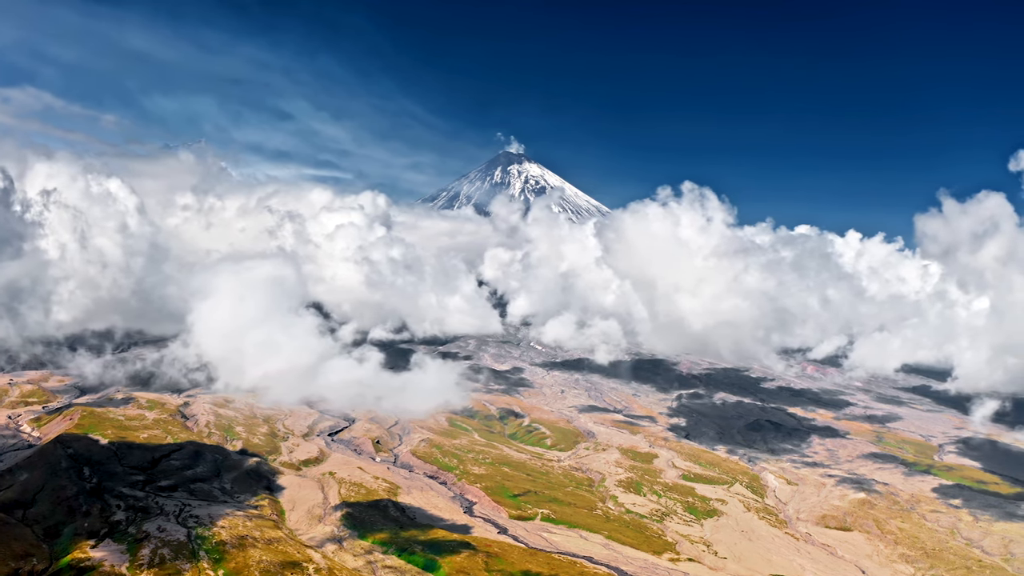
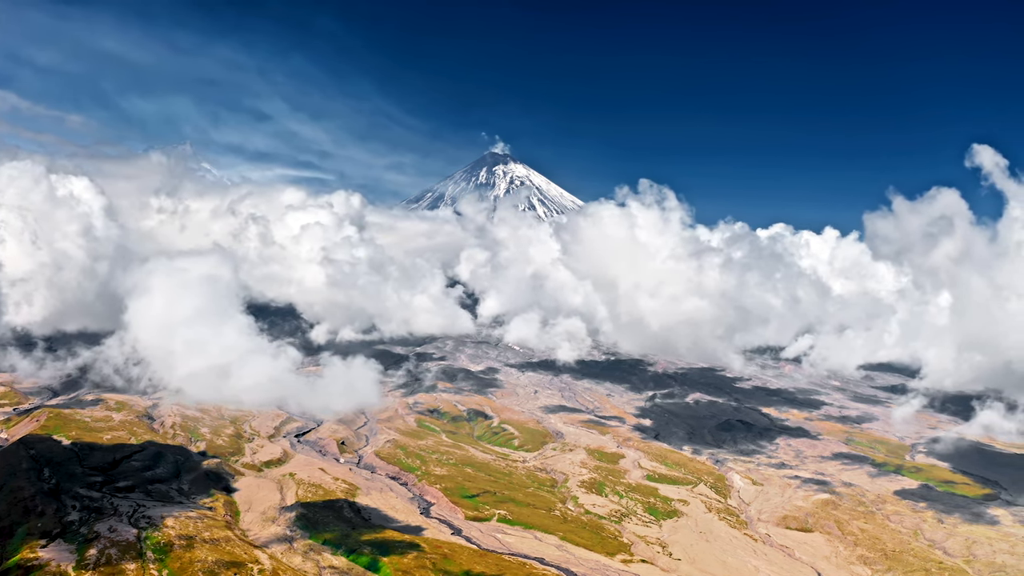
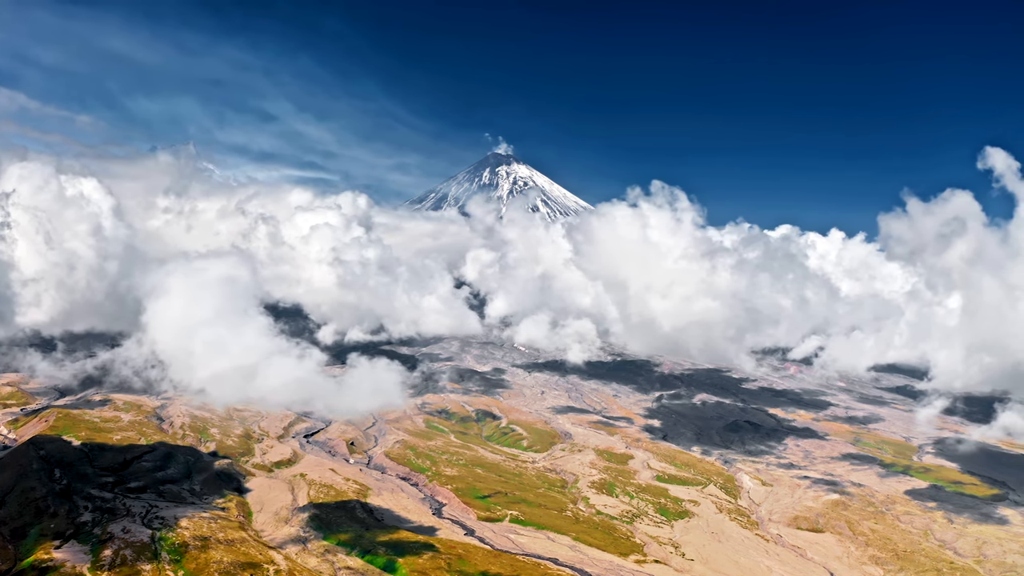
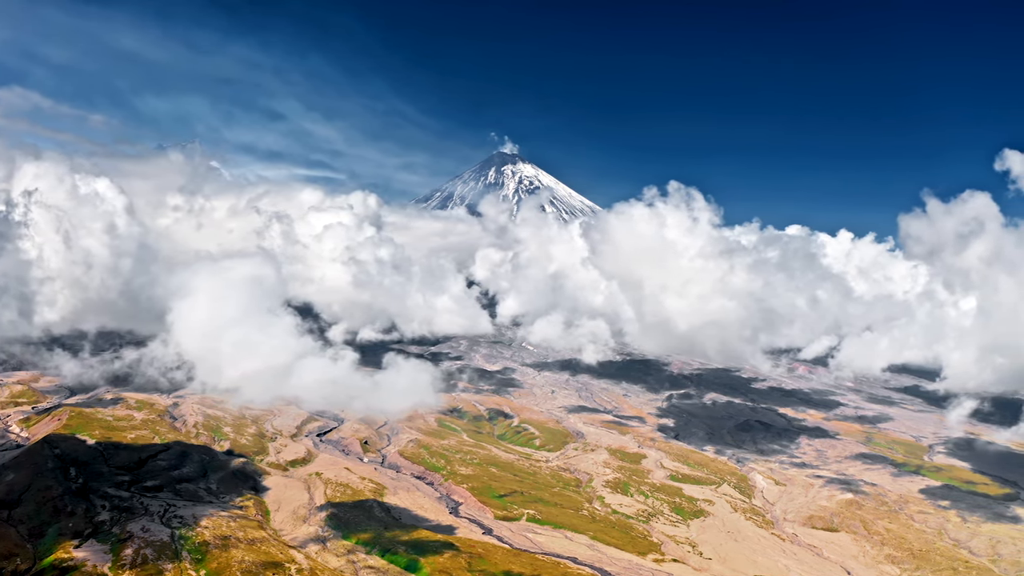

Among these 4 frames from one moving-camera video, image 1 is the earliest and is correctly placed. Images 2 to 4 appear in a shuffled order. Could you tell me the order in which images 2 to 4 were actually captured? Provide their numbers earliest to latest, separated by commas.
4, 3, 2
